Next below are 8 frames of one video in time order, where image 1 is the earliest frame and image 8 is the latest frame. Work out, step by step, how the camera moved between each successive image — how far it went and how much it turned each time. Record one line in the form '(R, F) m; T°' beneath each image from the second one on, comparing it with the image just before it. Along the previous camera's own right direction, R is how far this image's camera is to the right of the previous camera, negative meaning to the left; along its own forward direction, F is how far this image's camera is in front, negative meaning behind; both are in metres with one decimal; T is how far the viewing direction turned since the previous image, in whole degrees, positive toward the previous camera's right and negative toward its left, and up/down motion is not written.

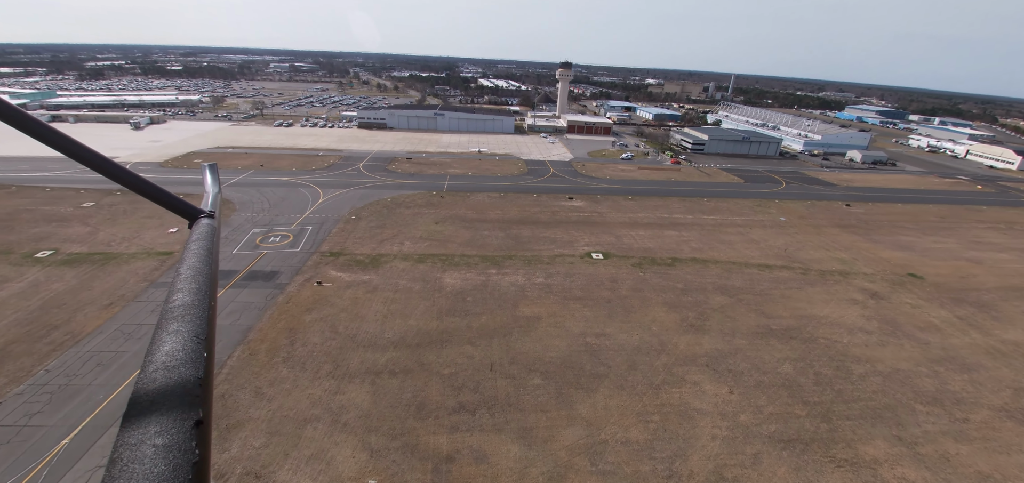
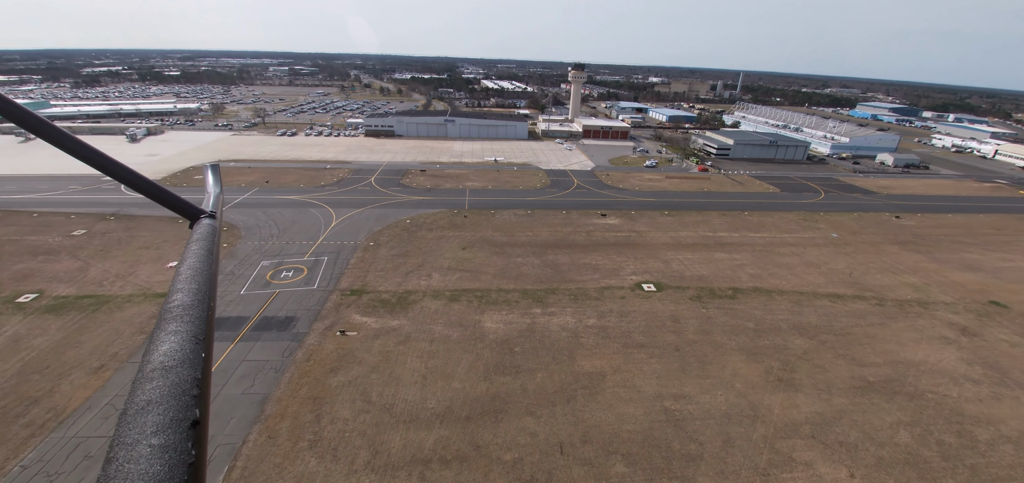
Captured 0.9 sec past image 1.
(-1.8, +2.1) m; 0°
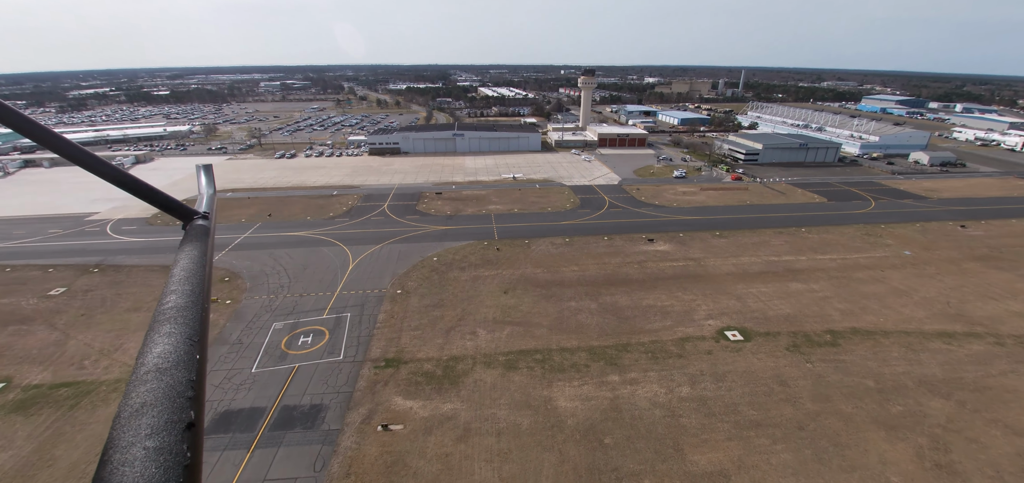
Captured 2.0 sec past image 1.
(-2.3, +2.7) m; +1°
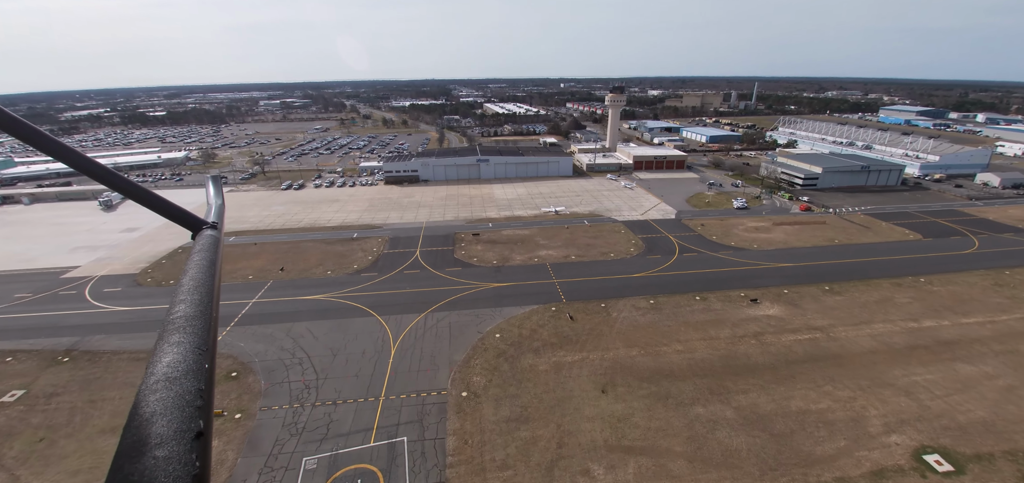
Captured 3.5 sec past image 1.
(-3.4, +4.0) m; 0°
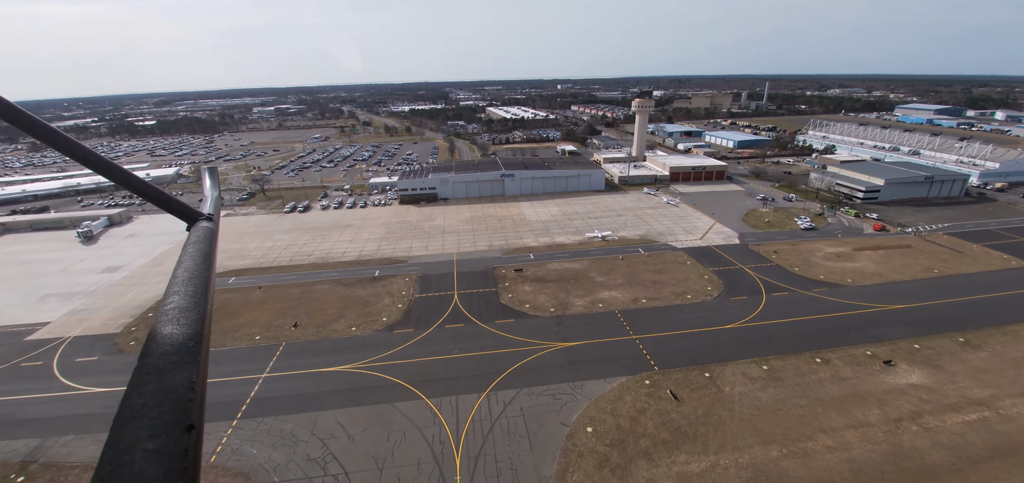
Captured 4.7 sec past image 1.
(-3.0, +3.6) m; +1°
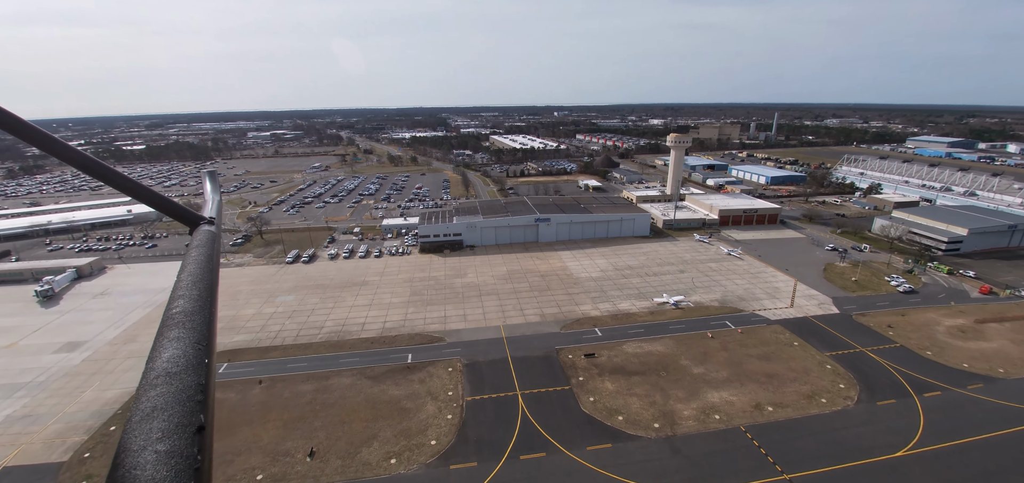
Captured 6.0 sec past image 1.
(-3.5, +4.3) m; +1°
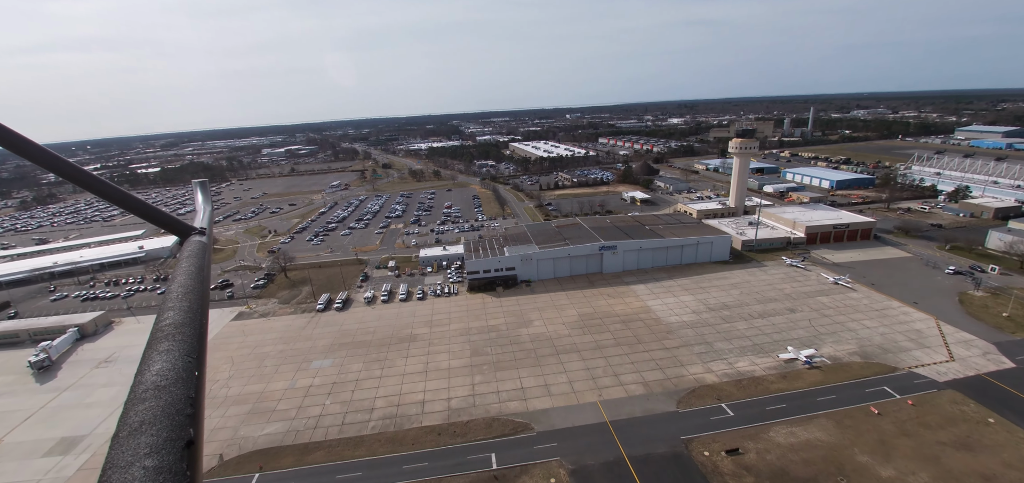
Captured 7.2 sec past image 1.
(-3.4, +4.1) m; -1°
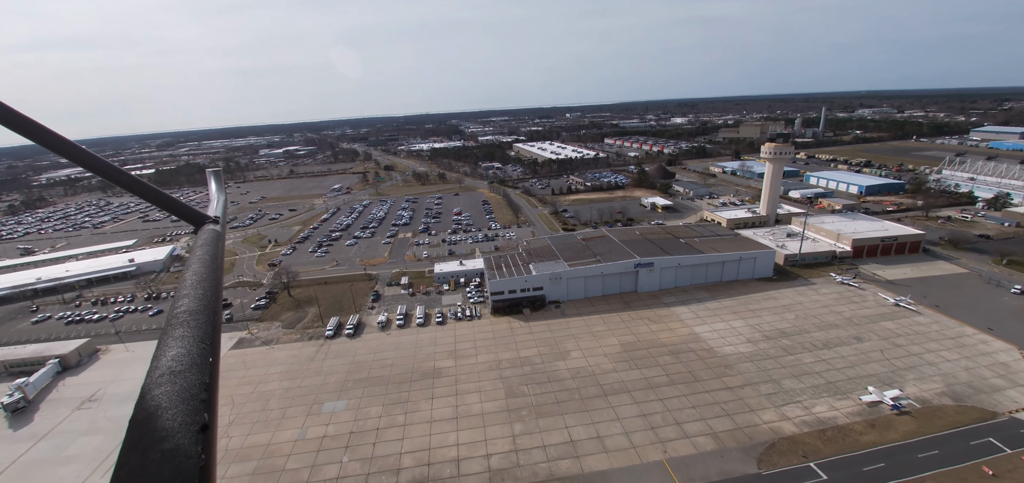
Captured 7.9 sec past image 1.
(-1.8, +2.3) m; 0°
